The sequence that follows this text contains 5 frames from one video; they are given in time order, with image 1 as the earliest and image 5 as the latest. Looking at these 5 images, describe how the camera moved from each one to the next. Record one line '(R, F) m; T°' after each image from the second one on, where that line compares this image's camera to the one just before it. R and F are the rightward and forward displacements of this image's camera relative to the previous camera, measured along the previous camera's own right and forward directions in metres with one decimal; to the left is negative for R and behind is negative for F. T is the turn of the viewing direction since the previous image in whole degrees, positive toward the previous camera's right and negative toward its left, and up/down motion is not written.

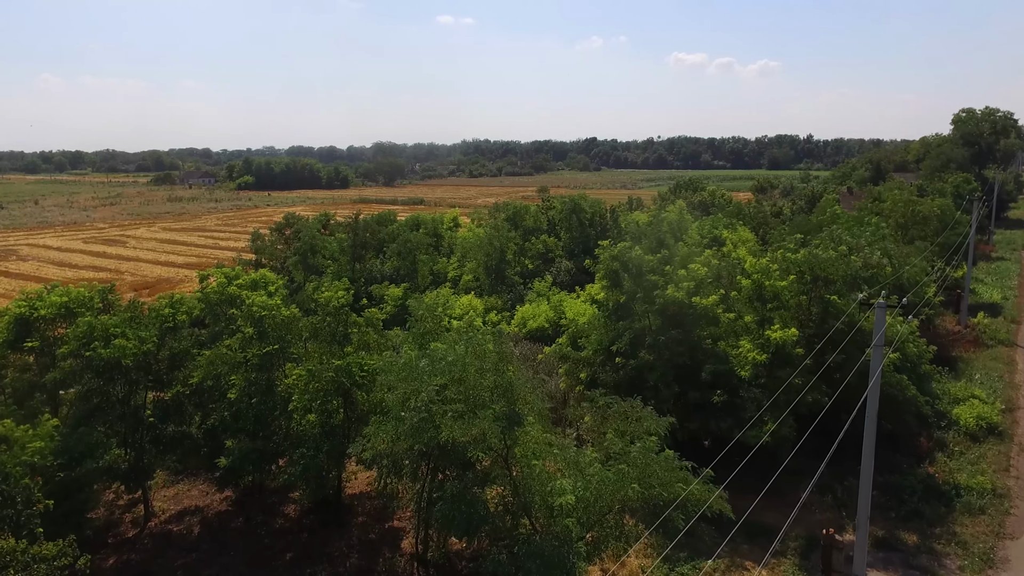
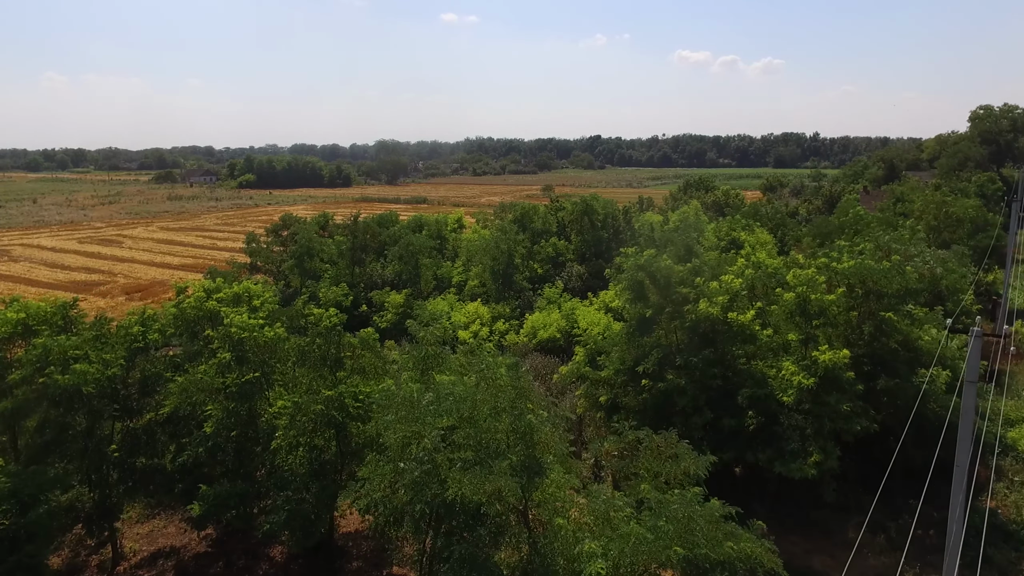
(-0.2, +1.9) m; 0°
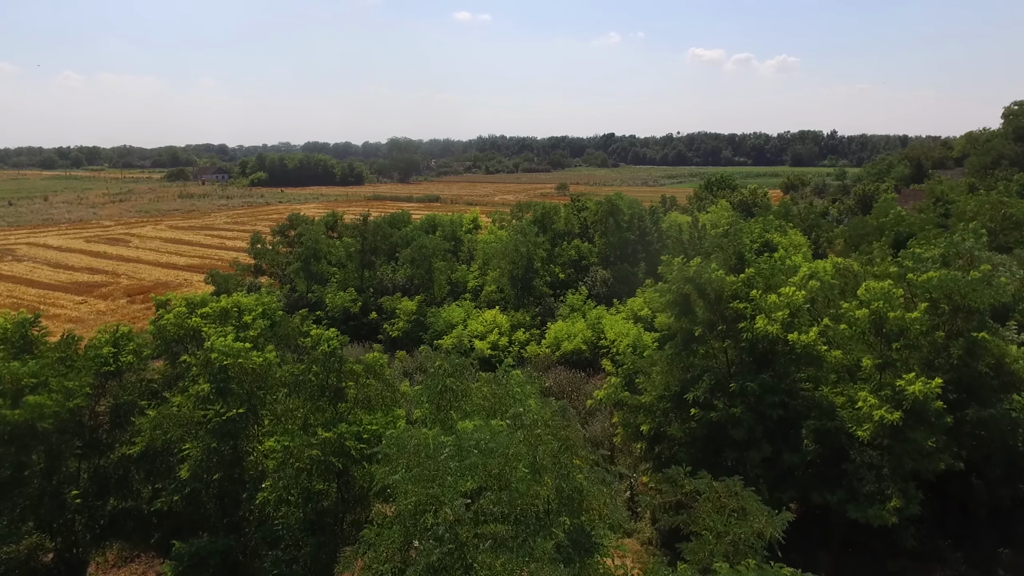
(-0.3, +2.1) m; -1°
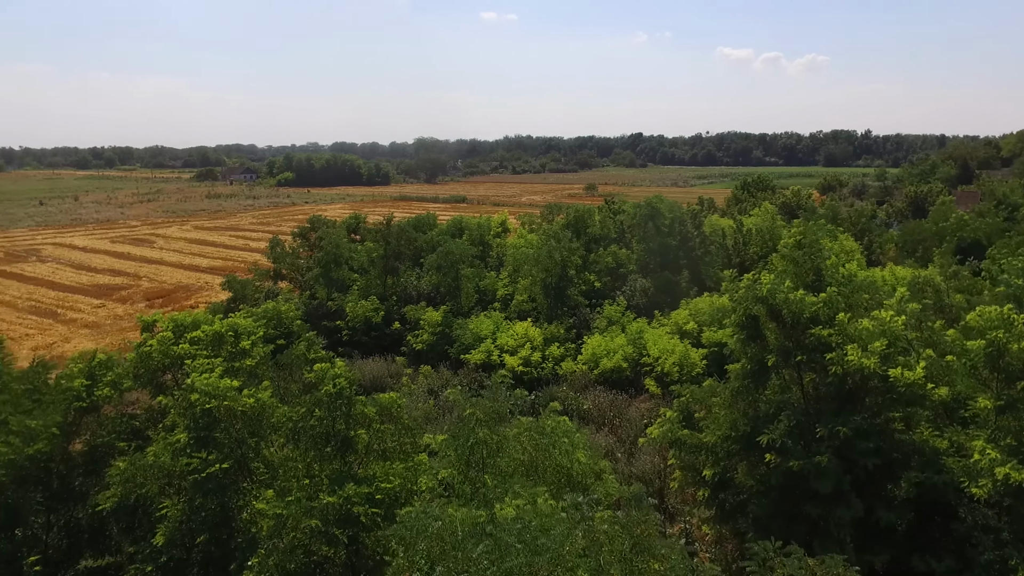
(-0.3, +2.0) m; -2°
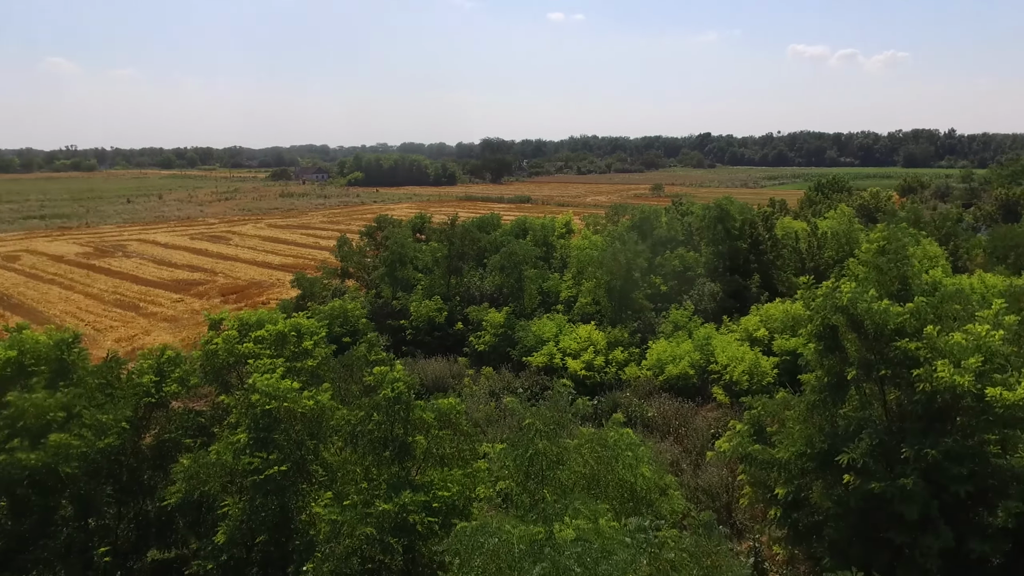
(0.0, +0.3) m; -5°
